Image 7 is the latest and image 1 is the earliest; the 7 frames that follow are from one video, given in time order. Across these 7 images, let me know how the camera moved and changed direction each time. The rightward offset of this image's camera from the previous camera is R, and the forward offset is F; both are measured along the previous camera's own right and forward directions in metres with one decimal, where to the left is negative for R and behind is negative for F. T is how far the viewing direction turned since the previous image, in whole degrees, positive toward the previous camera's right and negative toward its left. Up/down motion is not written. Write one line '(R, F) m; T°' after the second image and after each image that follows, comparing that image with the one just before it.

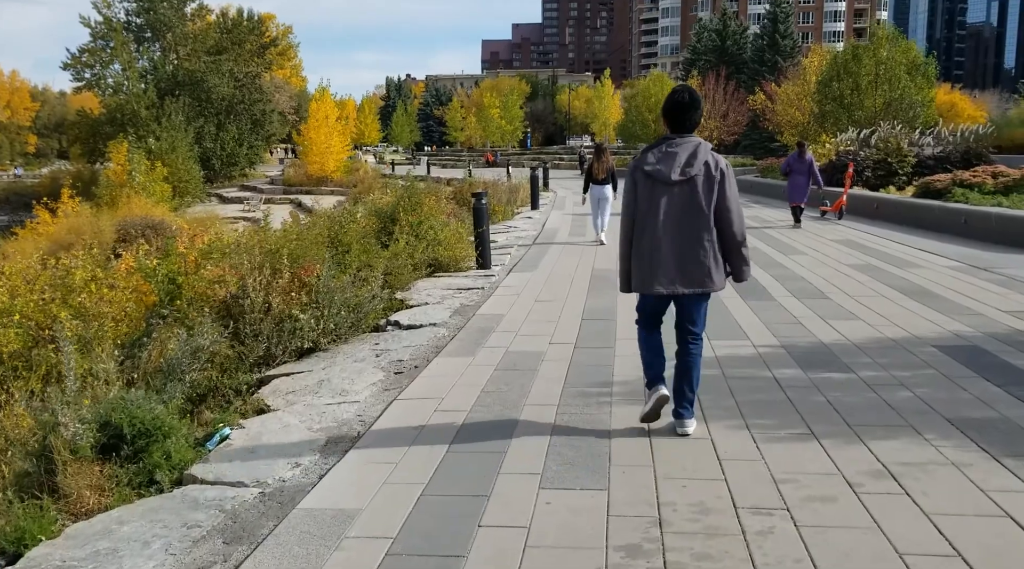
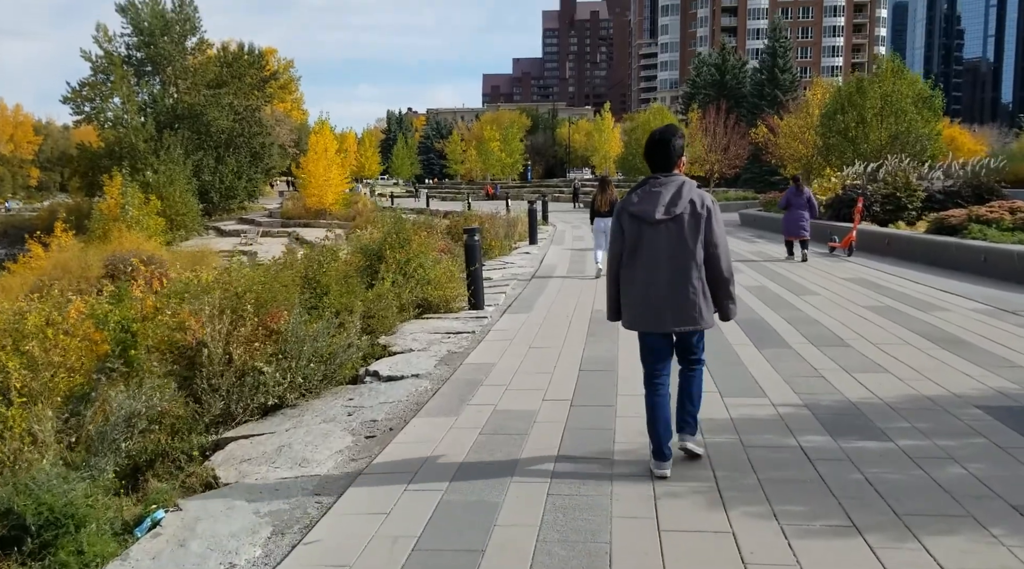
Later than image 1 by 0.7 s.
(+0.1, +0.7) m; 0°
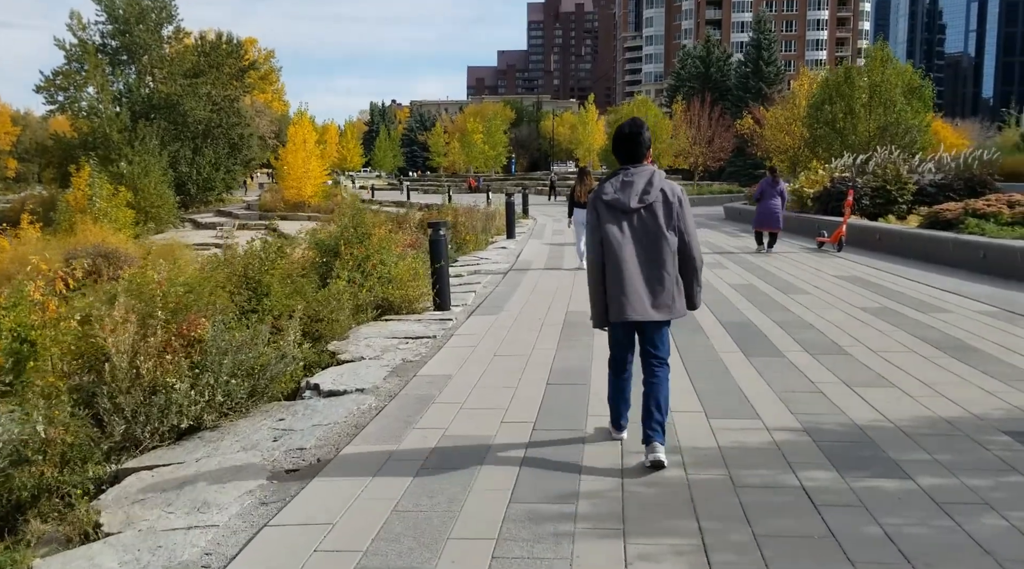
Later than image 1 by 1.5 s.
(+0.2, +0.8) m; +1°
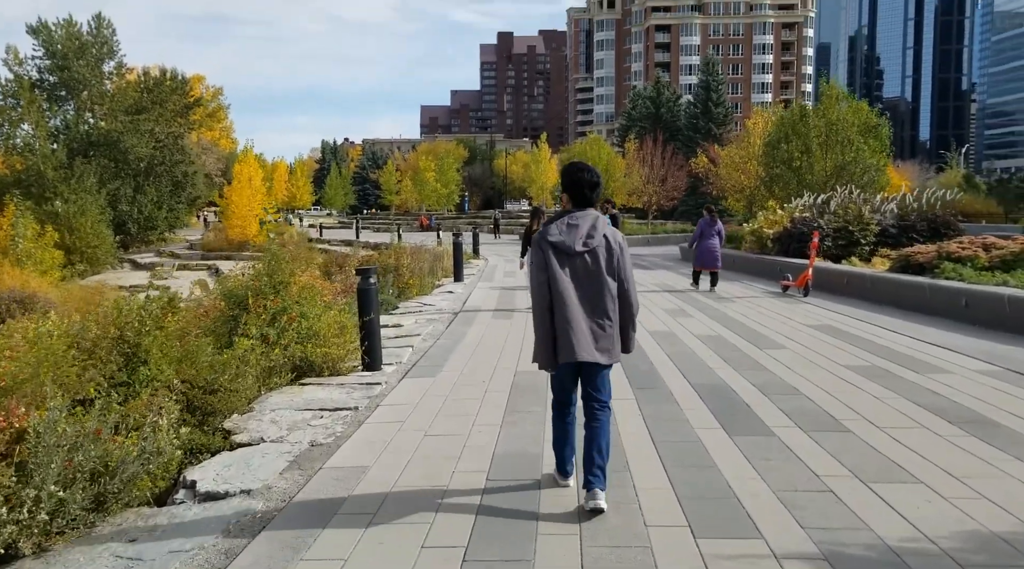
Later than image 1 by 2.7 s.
(+0.1, +1.2) m; +3°
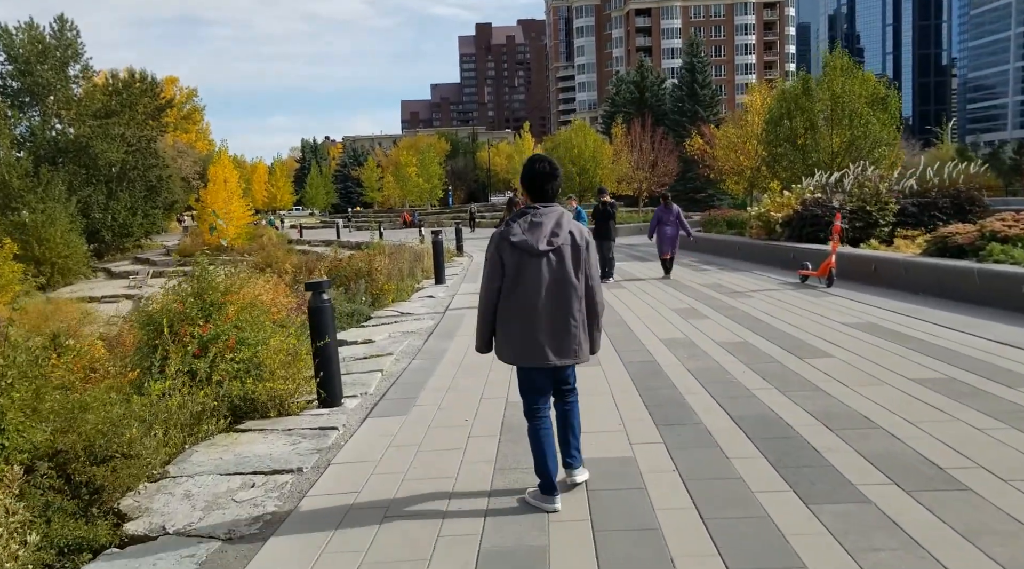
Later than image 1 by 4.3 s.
(0.0, +1.6) m; +1°
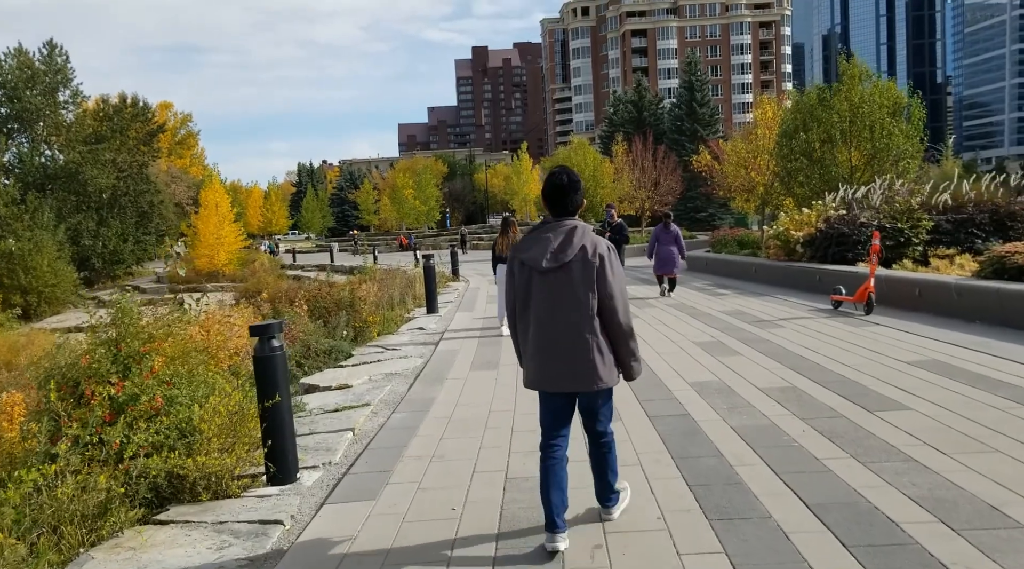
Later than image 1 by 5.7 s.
(0.0, +1.5) m; 0°
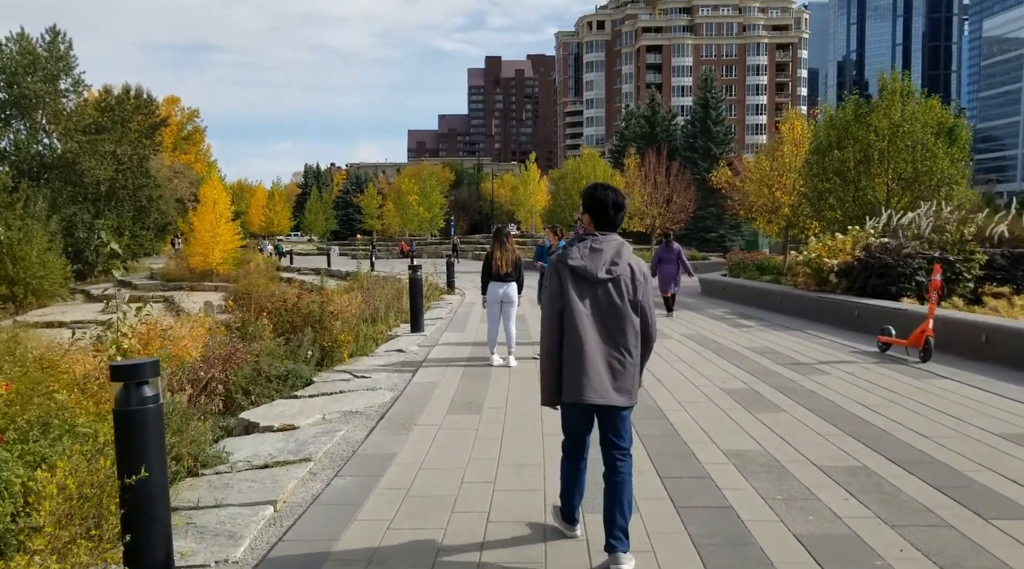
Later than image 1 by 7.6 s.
(+0.1, +1.7) m; 0°
